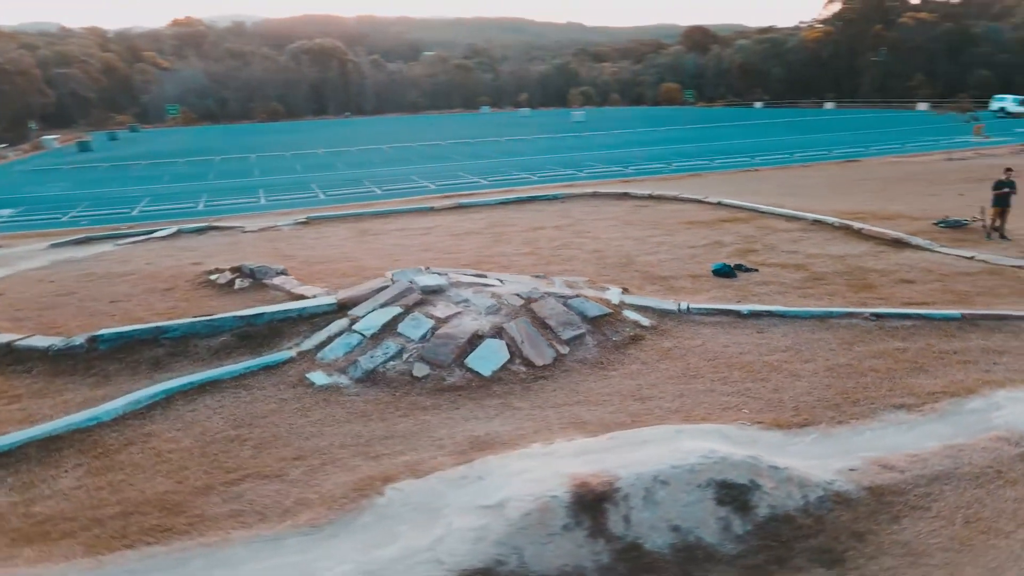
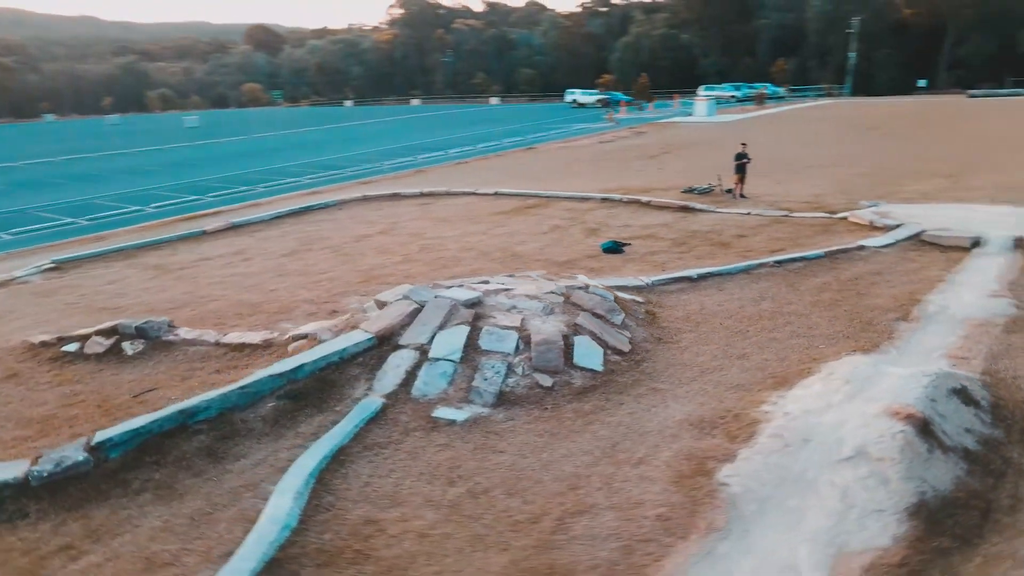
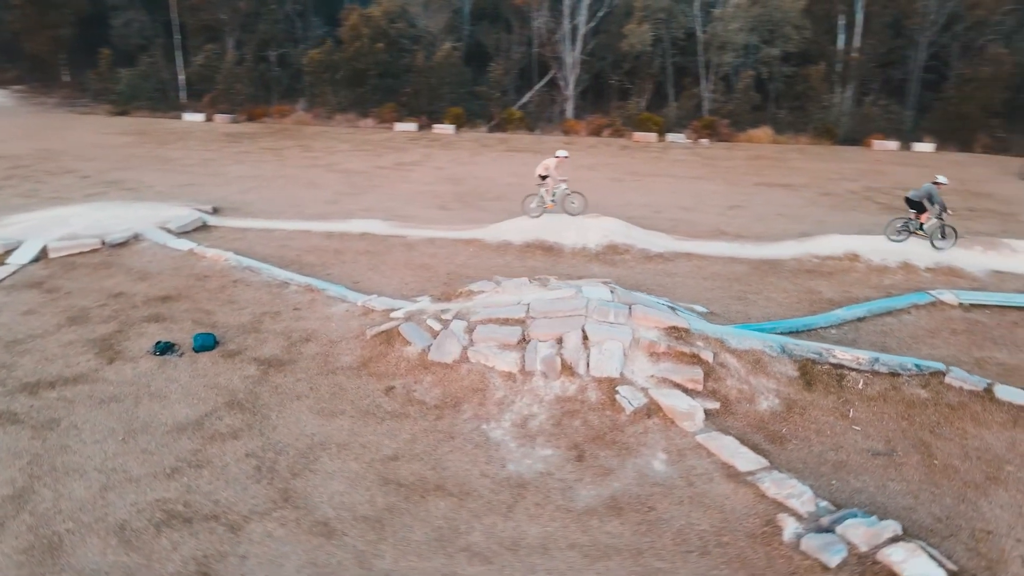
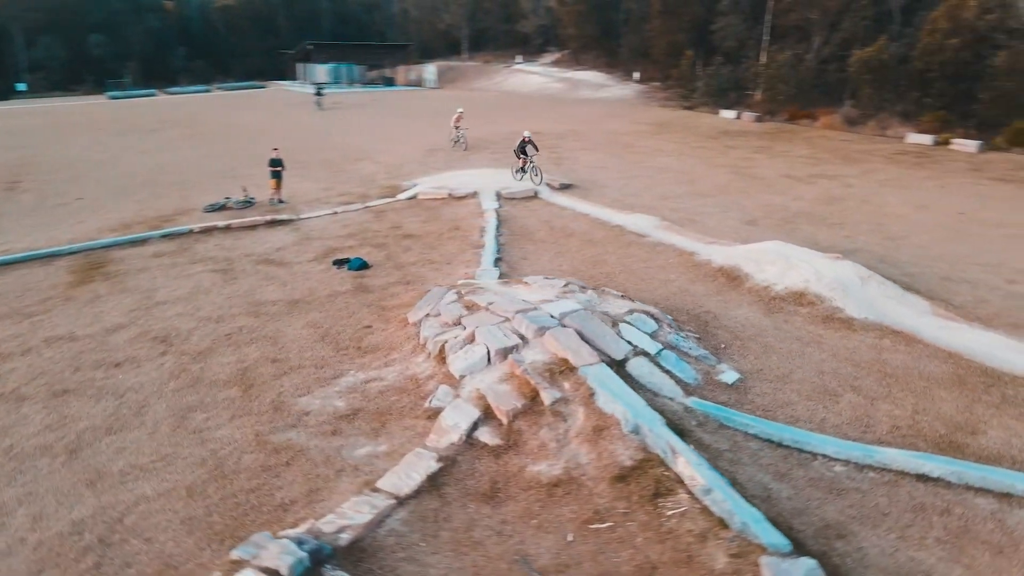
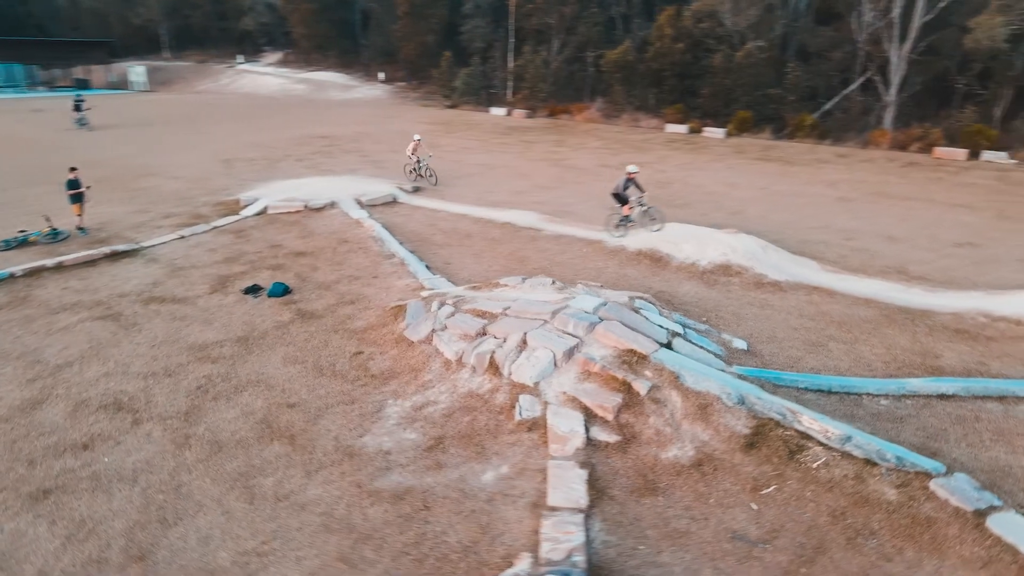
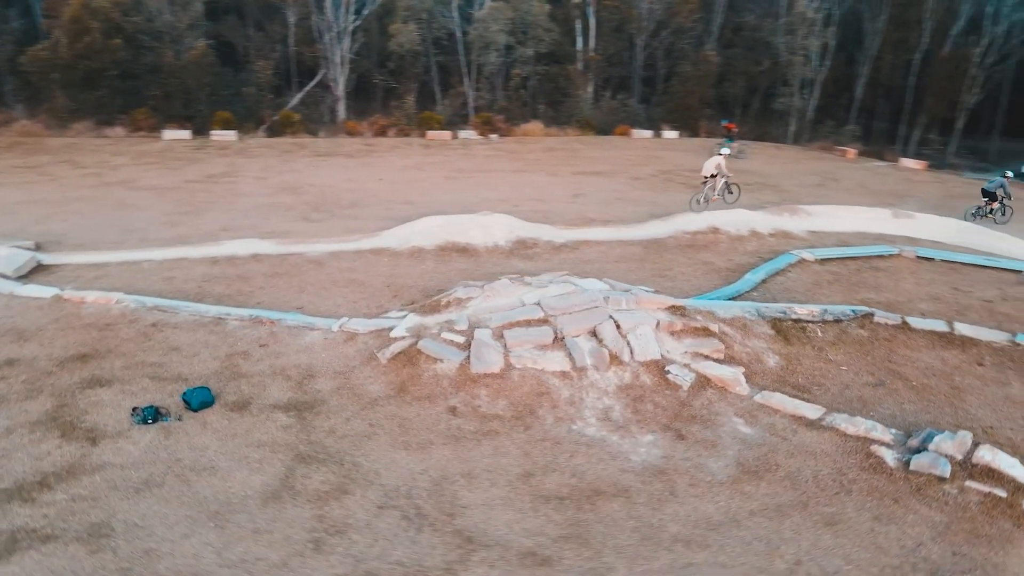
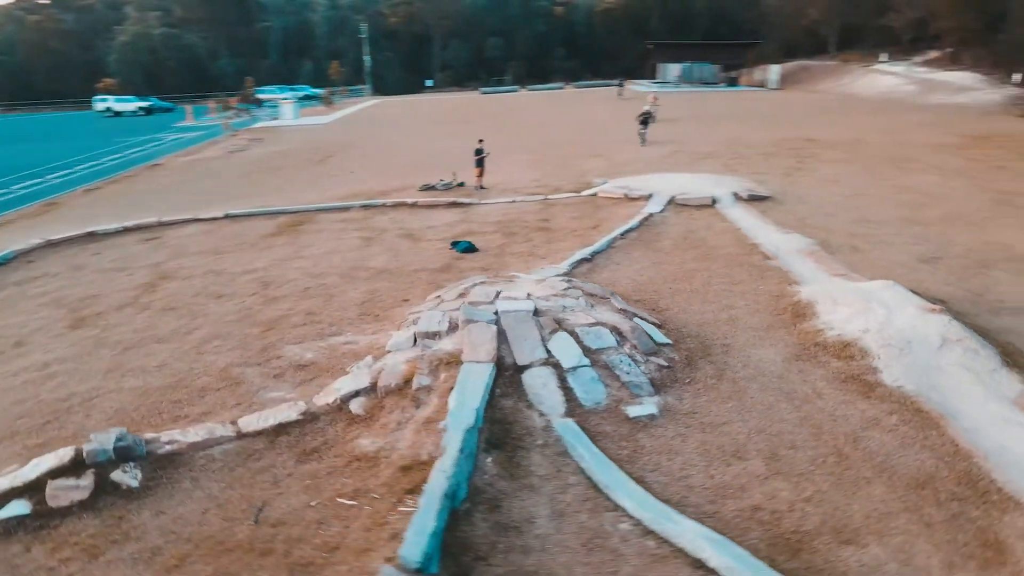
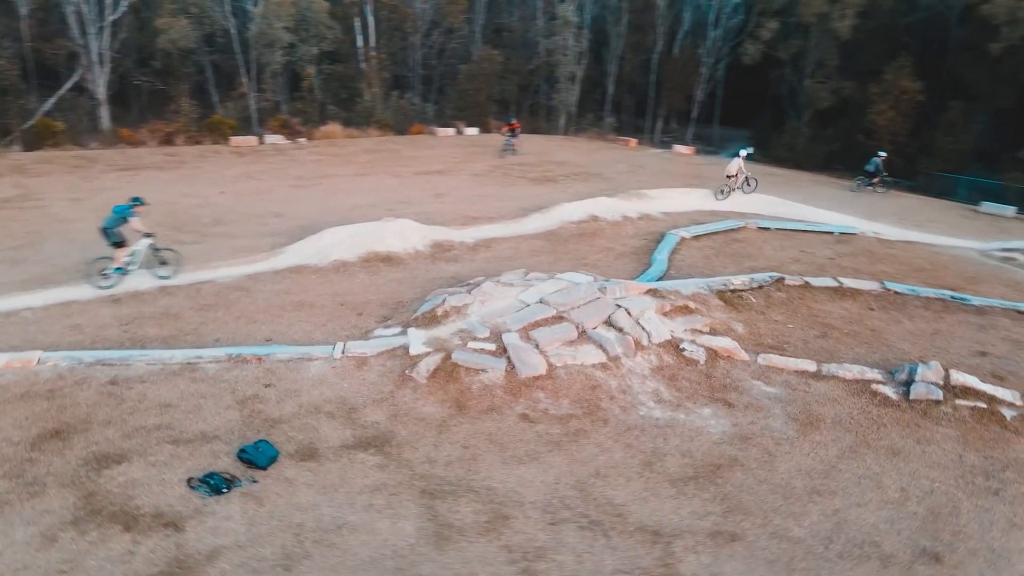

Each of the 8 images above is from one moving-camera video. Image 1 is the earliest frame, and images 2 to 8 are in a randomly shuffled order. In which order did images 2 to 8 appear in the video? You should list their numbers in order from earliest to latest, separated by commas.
2, 7, 4, 5, 3, 6, 8
